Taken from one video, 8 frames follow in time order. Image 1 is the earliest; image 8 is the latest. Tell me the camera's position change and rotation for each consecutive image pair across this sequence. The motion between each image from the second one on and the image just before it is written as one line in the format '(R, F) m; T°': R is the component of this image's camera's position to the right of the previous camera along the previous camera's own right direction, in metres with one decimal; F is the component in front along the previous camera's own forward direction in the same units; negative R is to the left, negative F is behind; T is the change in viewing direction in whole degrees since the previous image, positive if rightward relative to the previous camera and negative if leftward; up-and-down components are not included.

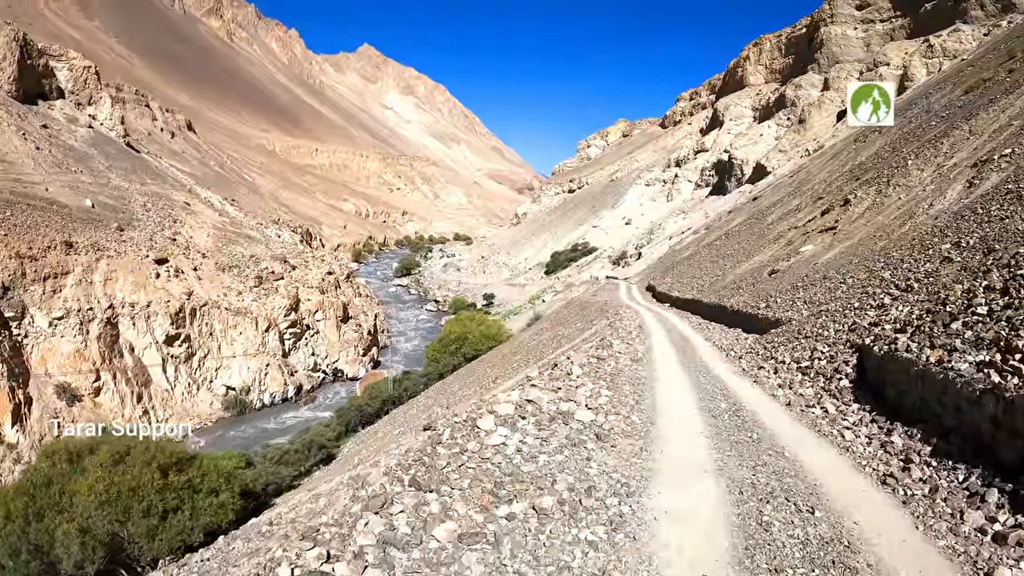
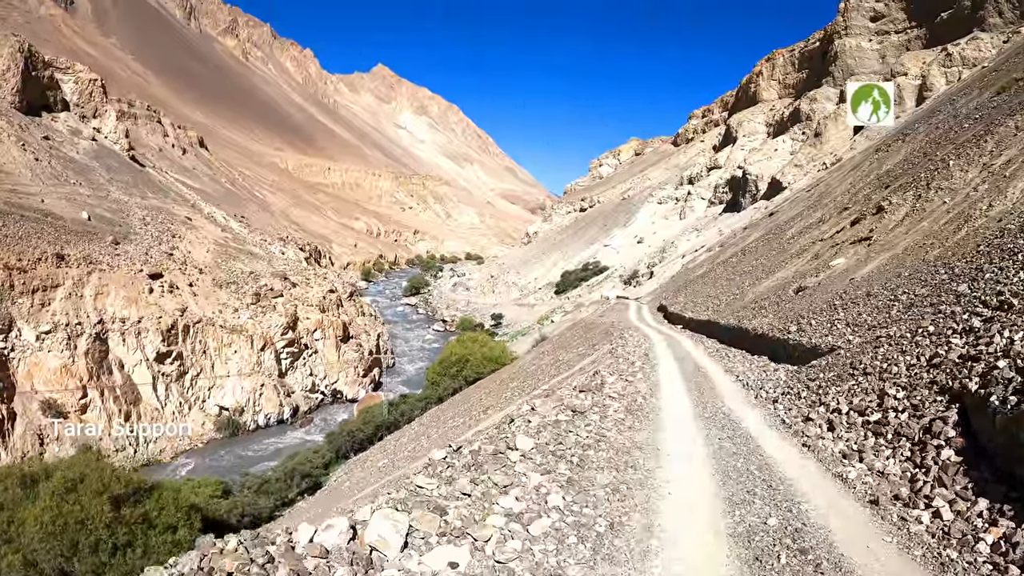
(+0.3, +1.0) m; -1°
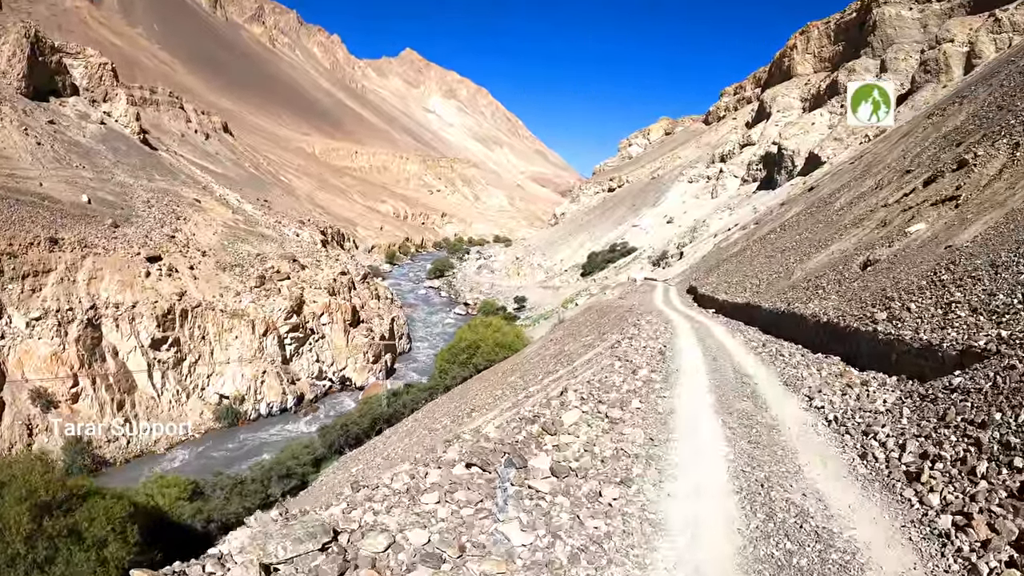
(+0.5, +1.7) m; -3°
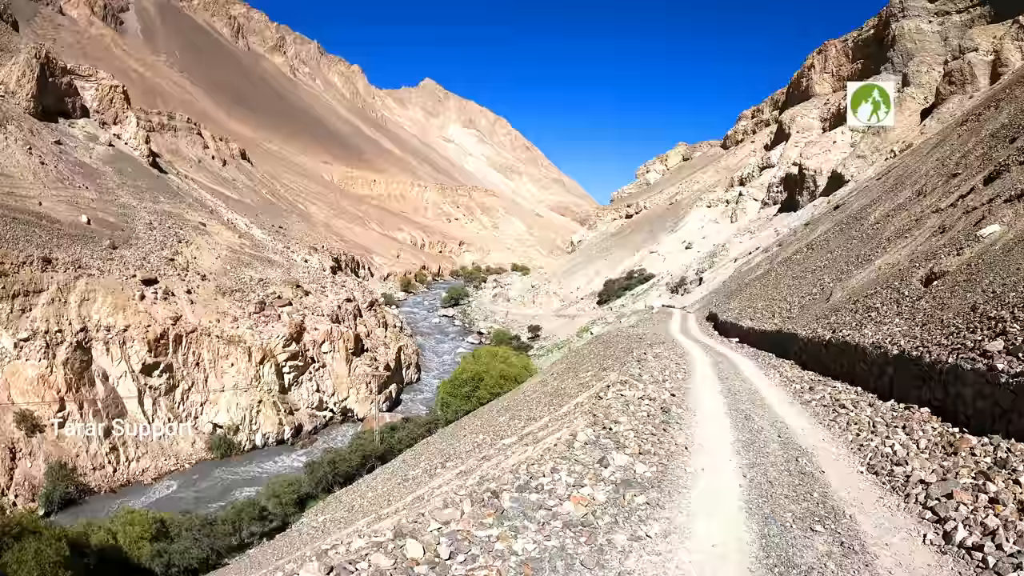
(+0.4, +1.2) m; -2°
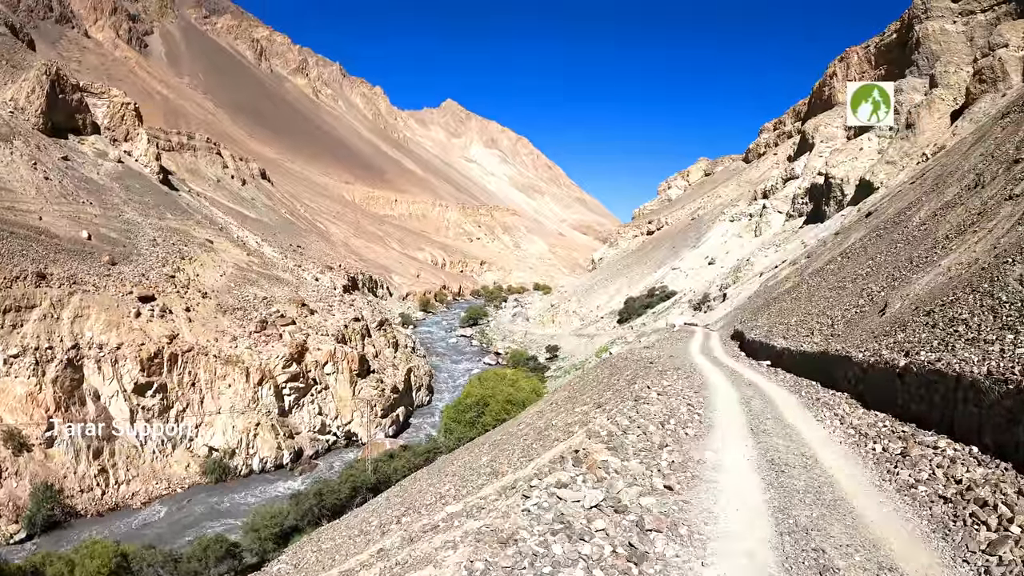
(+0.4, +1.2) m; -2°
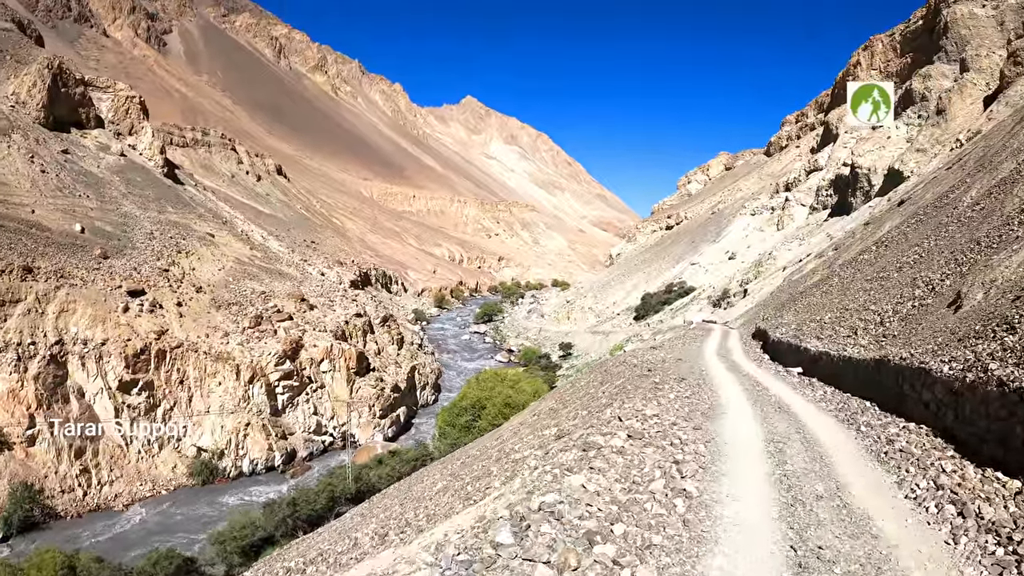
(+0.6, +1.2) m; -2°
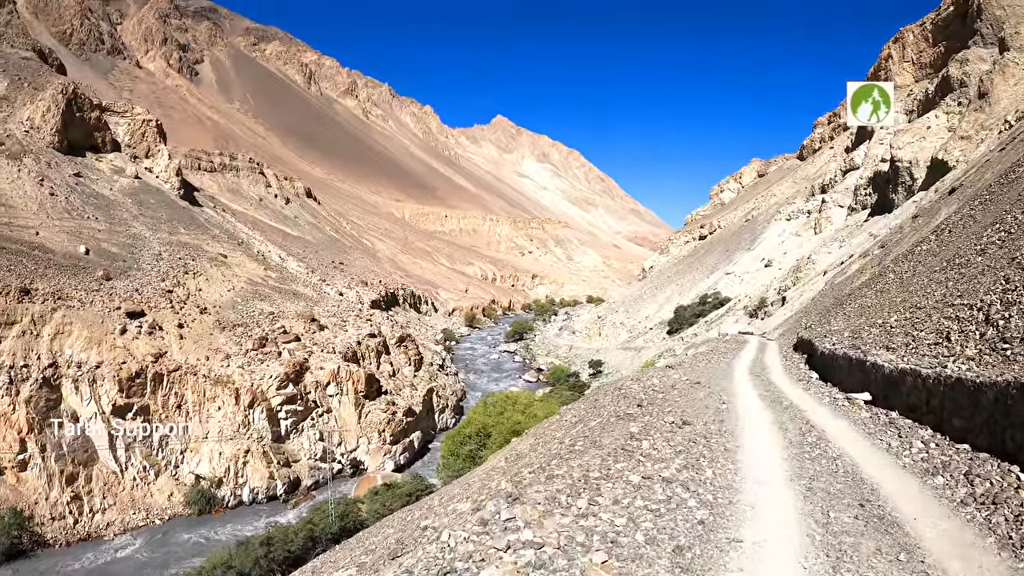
(+0.7, +1.6) m; -3°
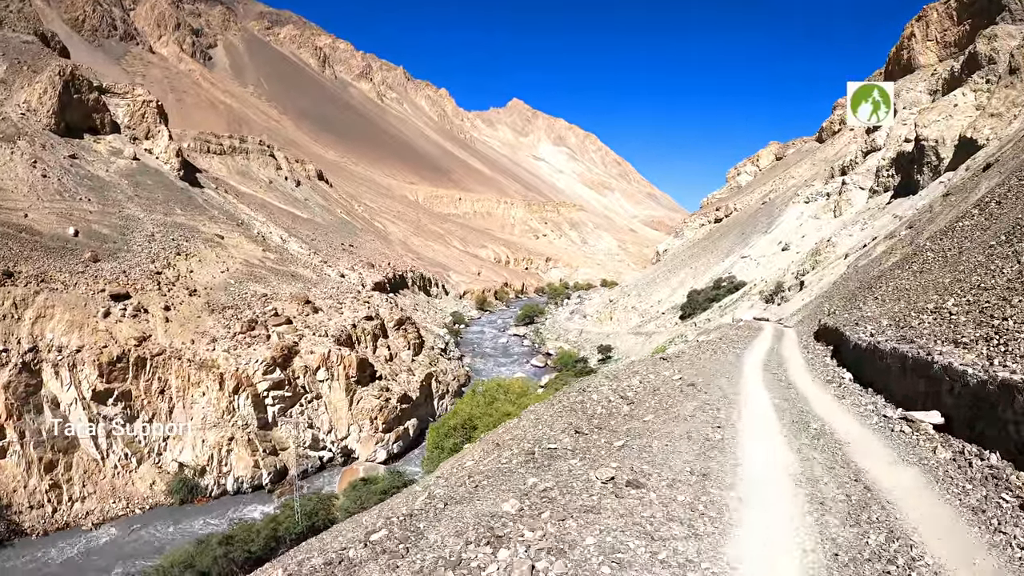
(+0.7, +0.9) m; -2°
